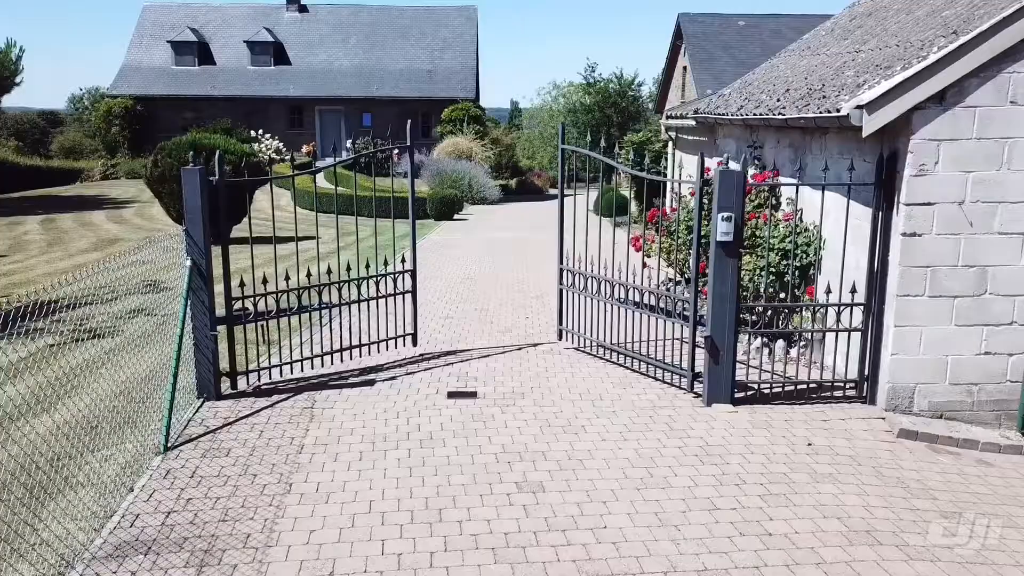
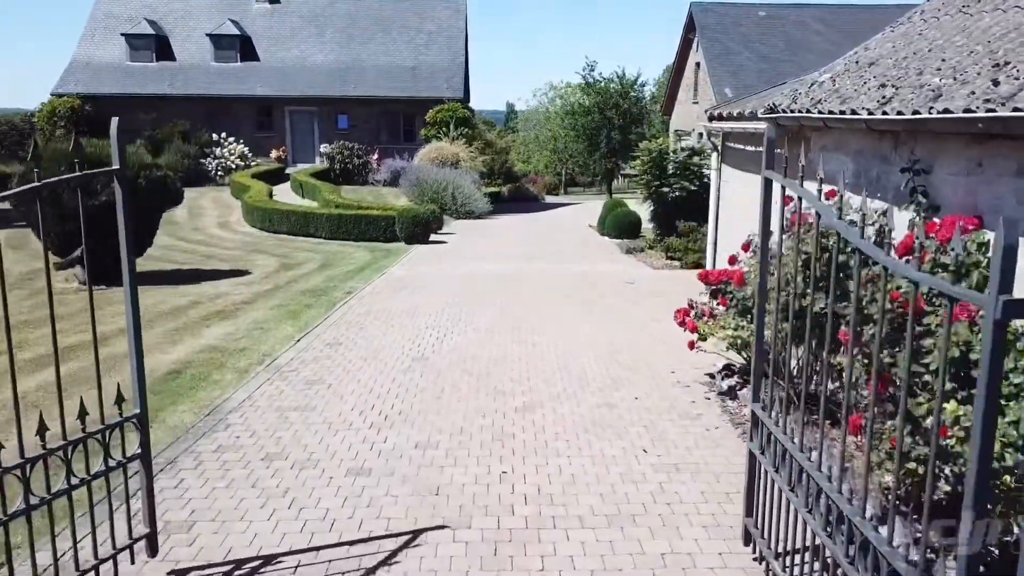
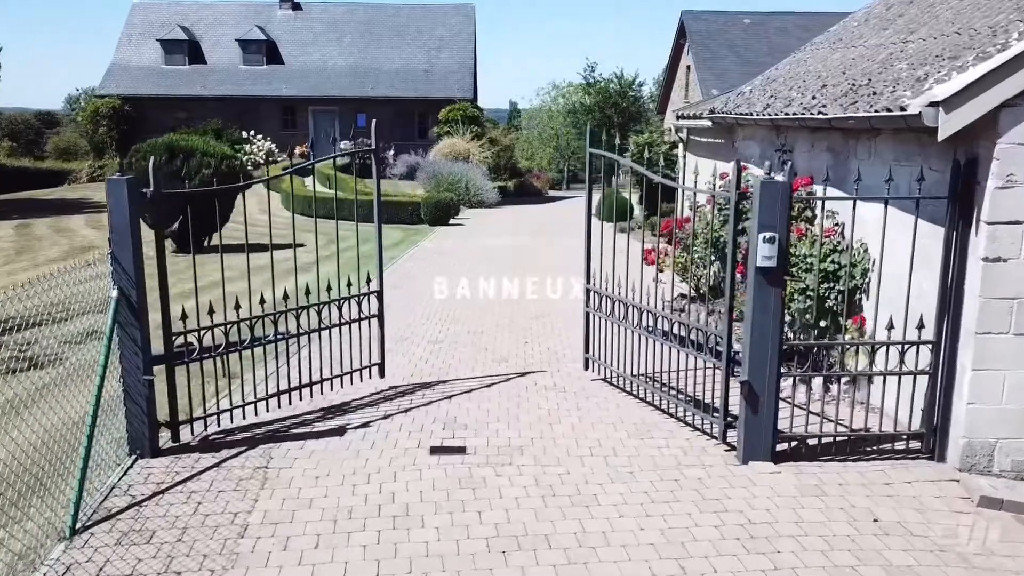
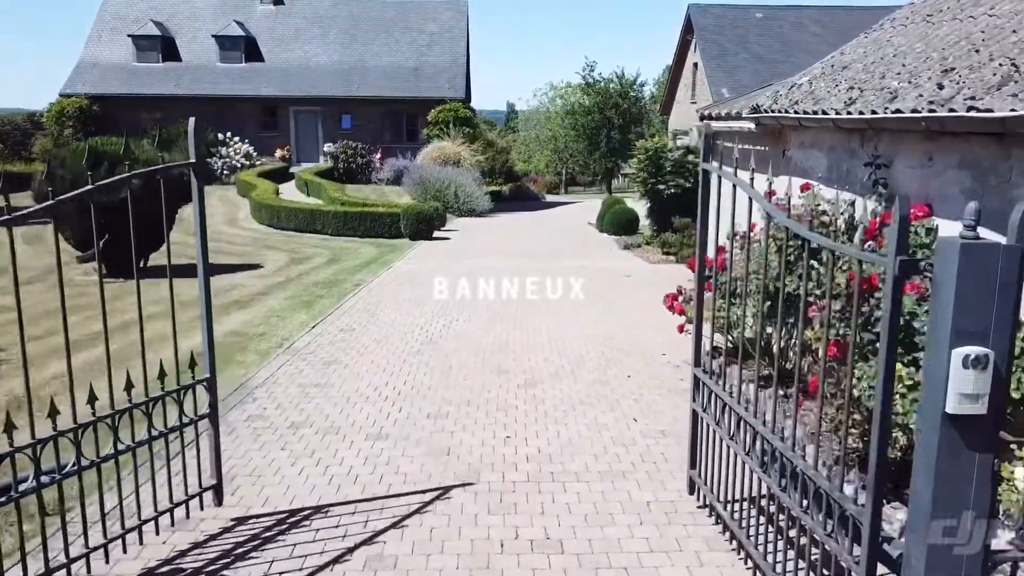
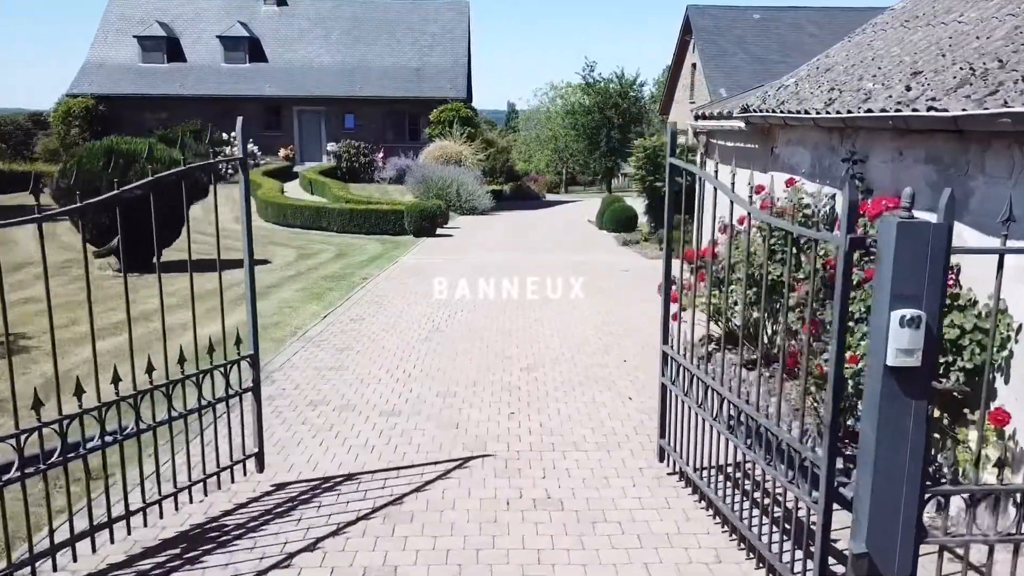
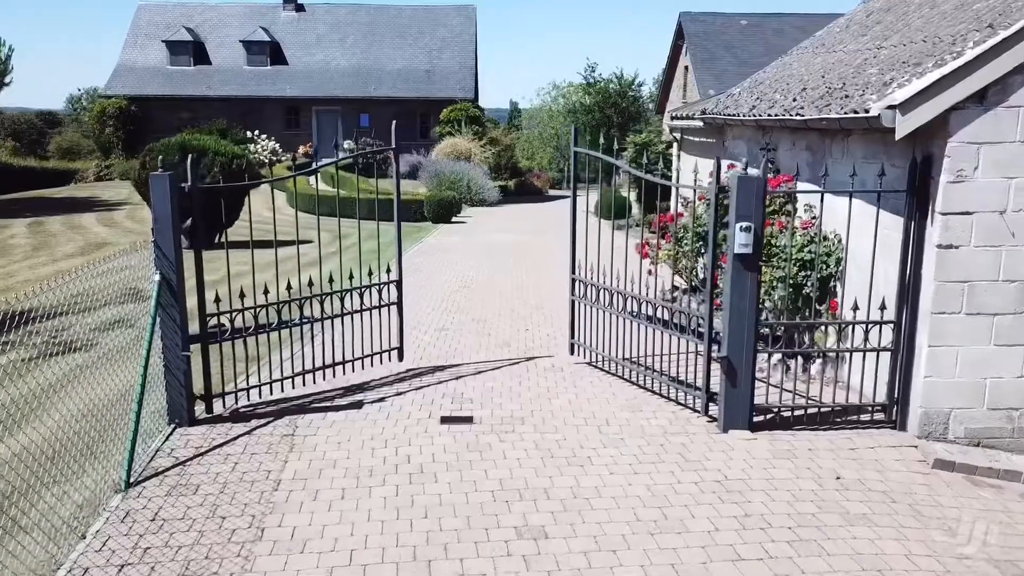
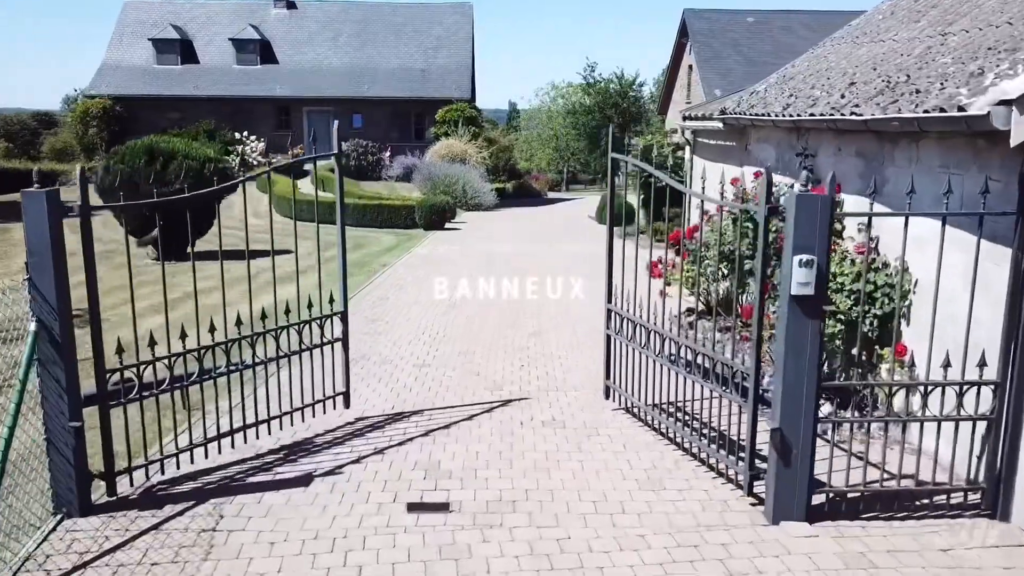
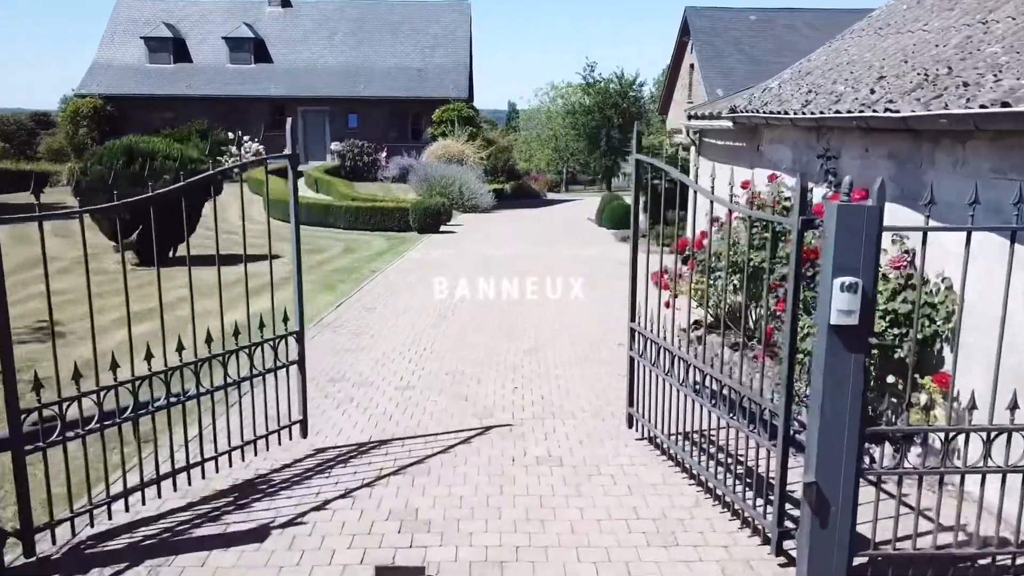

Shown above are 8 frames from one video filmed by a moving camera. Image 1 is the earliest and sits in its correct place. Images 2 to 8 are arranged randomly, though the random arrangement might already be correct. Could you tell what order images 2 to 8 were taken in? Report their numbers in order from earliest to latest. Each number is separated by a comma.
6, 3, 7, 8, 5, 4, 2
